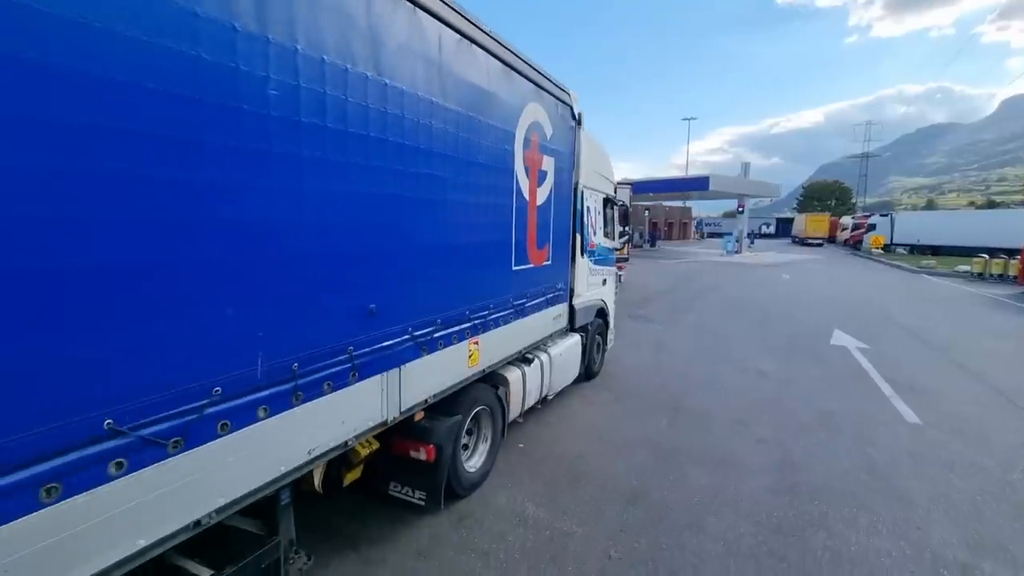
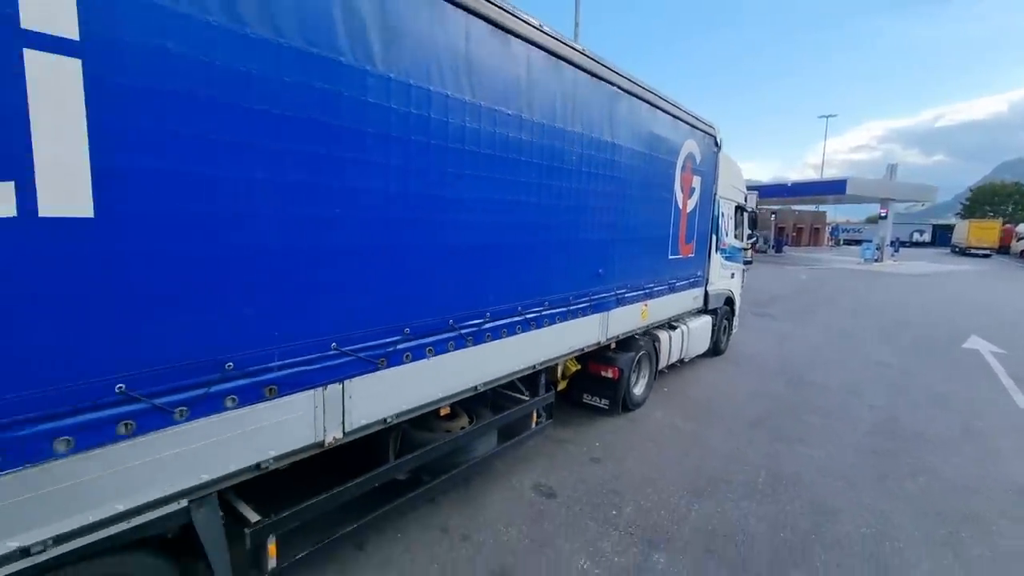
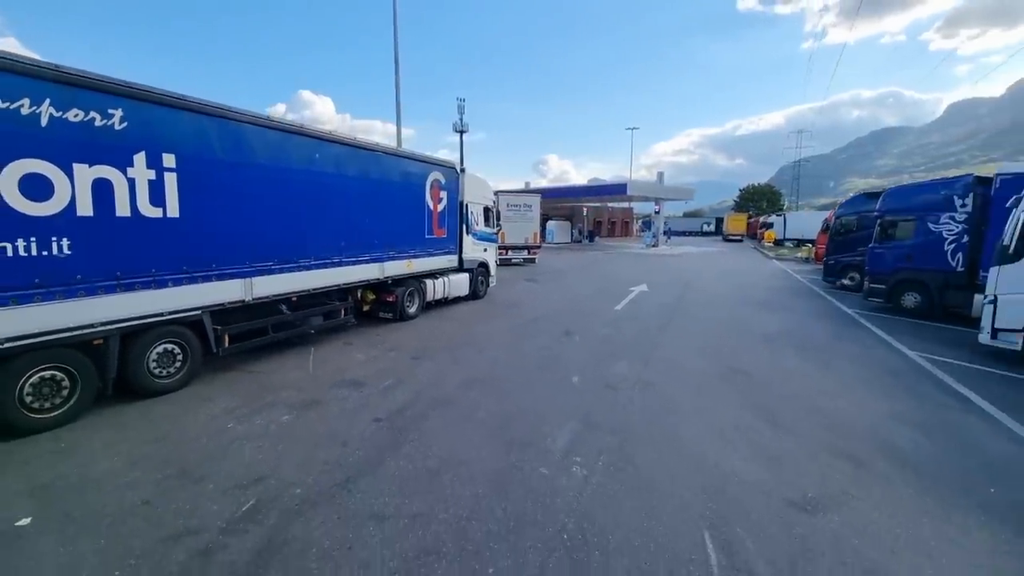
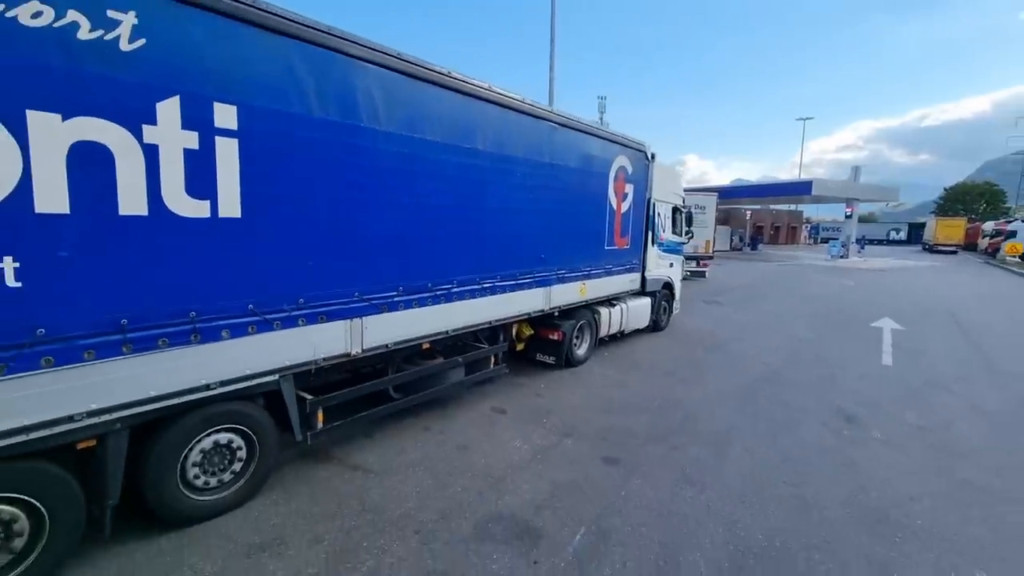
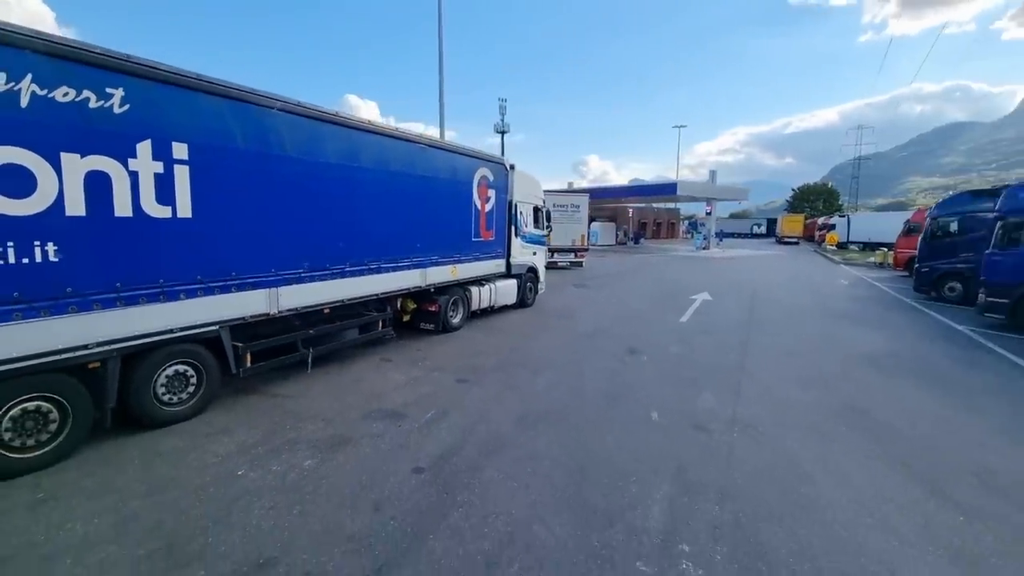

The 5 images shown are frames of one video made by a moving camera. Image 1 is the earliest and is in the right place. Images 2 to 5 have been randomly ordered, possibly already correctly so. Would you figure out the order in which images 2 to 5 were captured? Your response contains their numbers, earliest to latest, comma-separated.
2, 4, 5, 3
